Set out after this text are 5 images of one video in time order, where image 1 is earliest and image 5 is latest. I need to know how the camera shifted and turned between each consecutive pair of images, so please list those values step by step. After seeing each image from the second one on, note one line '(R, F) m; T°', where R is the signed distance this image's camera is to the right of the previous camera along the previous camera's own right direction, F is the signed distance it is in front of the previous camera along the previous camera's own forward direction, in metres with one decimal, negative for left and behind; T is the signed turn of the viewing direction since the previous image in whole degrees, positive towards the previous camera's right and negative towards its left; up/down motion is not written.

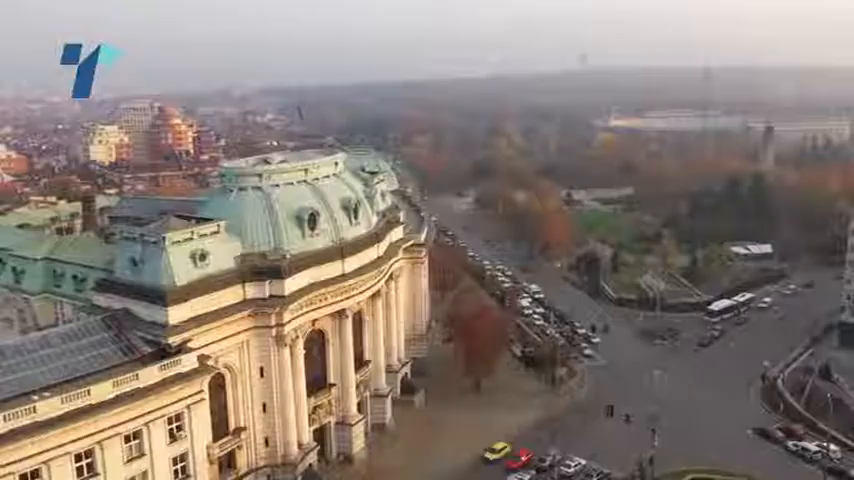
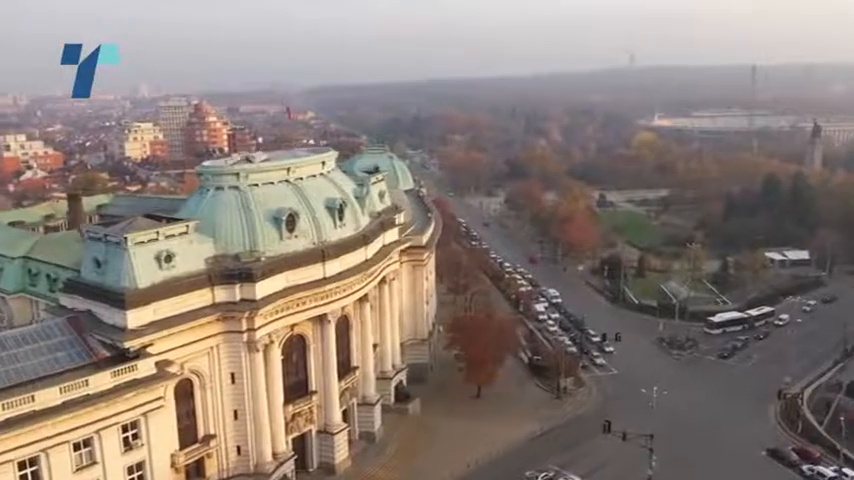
(+3.5, +2.0) m; -4°
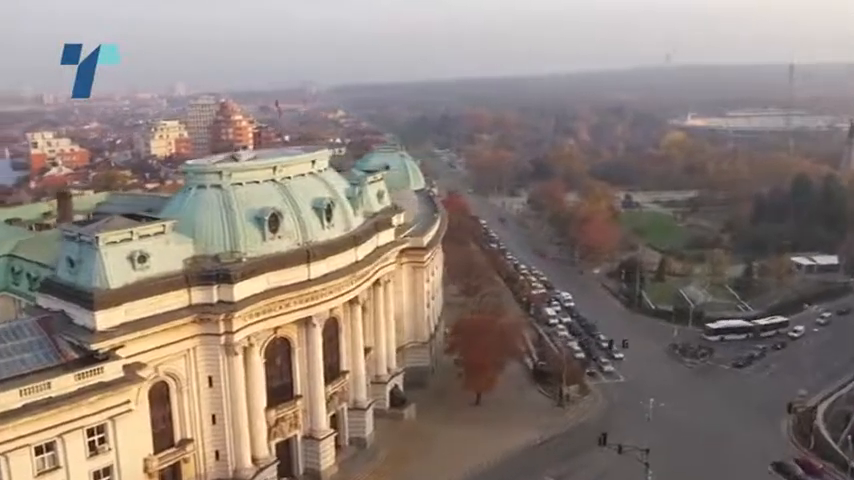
(+2.5, +1.4) m; -3°
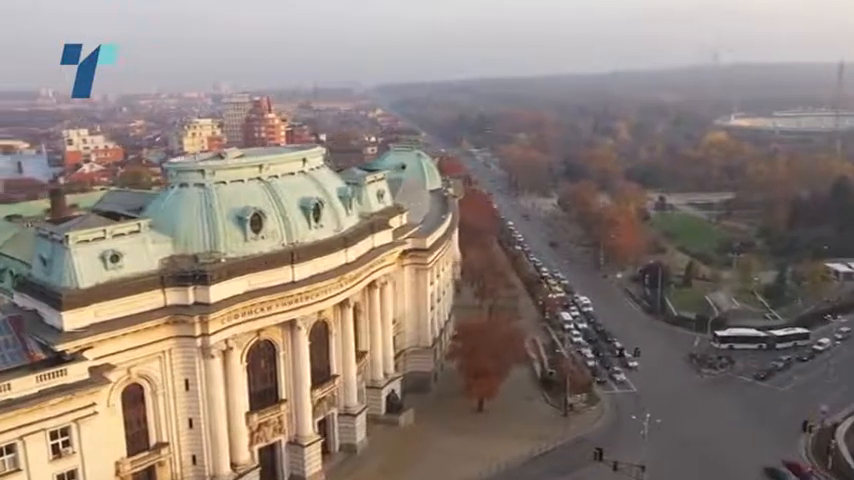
(+2.9, +1.6) m; -3°
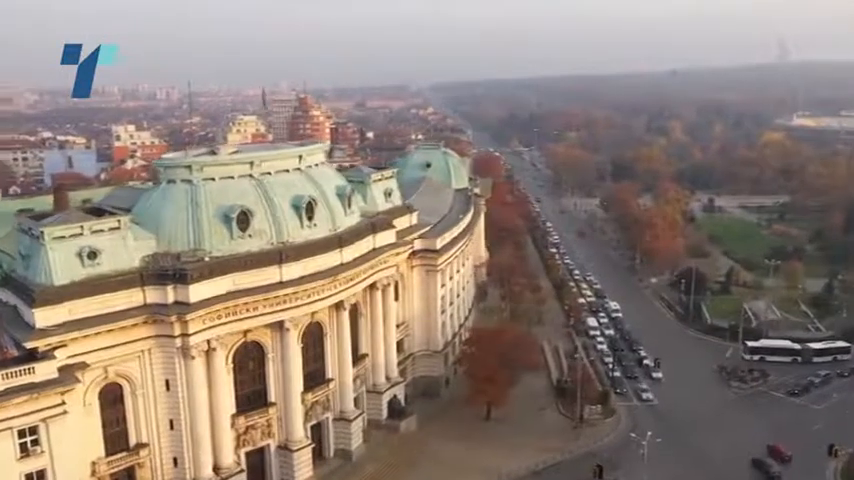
(+3.2, +1.7) m; -4°
